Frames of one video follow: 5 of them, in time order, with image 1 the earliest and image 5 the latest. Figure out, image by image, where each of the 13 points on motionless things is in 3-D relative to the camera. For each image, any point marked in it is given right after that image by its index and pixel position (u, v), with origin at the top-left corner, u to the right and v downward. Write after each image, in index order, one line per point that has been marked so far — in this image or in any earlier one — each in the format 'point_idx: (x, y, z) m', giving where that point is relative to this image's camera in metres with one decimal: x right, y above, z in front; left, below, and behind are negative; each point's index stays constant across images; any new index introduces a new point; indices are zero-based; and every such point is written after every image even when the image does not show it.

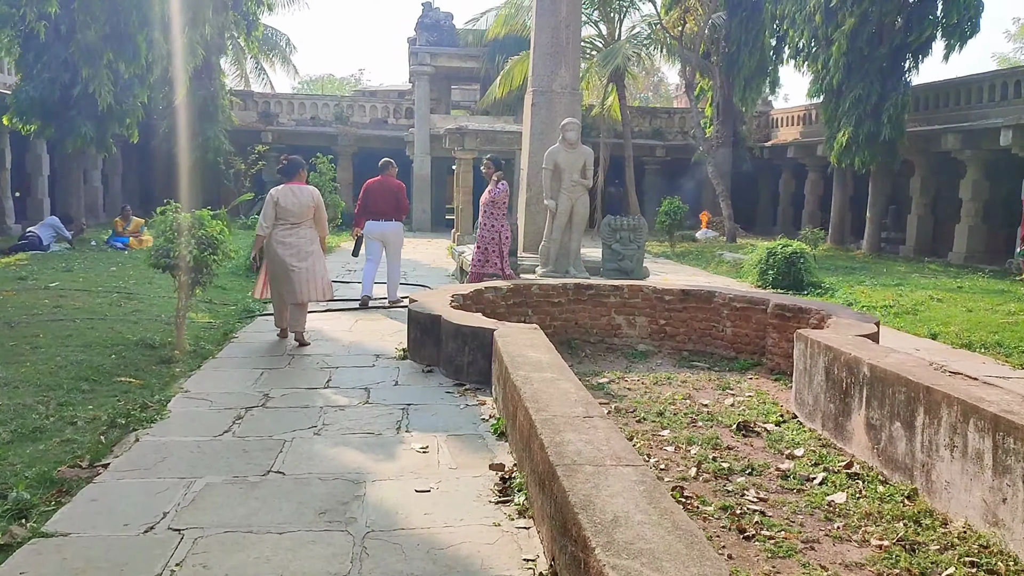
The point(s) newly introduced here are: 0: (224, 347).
0: (-1.8, -0.4, +5.7) m
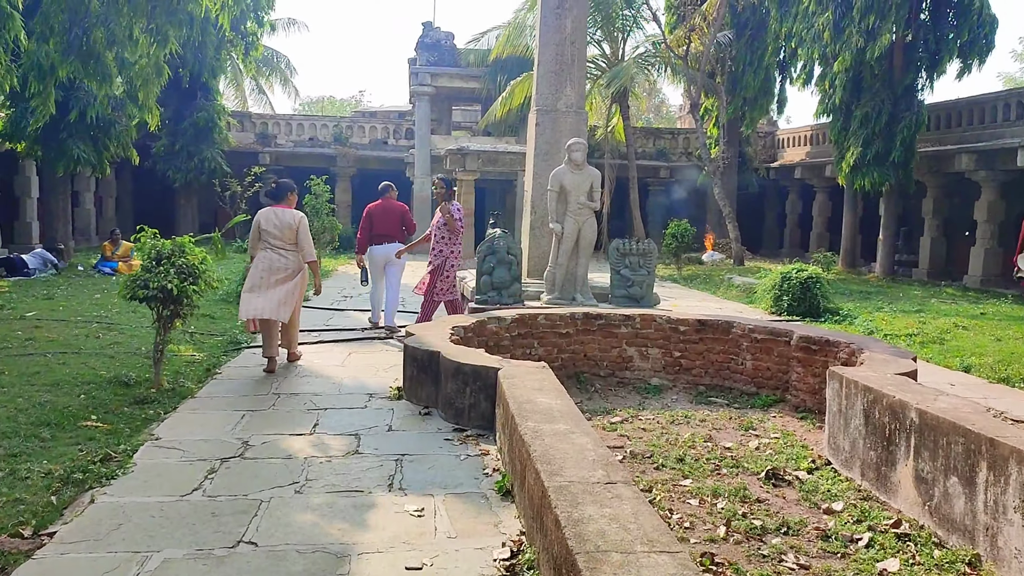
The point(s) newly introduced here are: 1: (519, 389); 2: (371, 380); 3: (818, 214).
0: (-1.8, -0.6, +5.2) m
1: (0.0, -0.4, +3.8) m
2: (-0.8, -0.6, +5.4) m
3: (+6.1, +1.5, +18.1) m
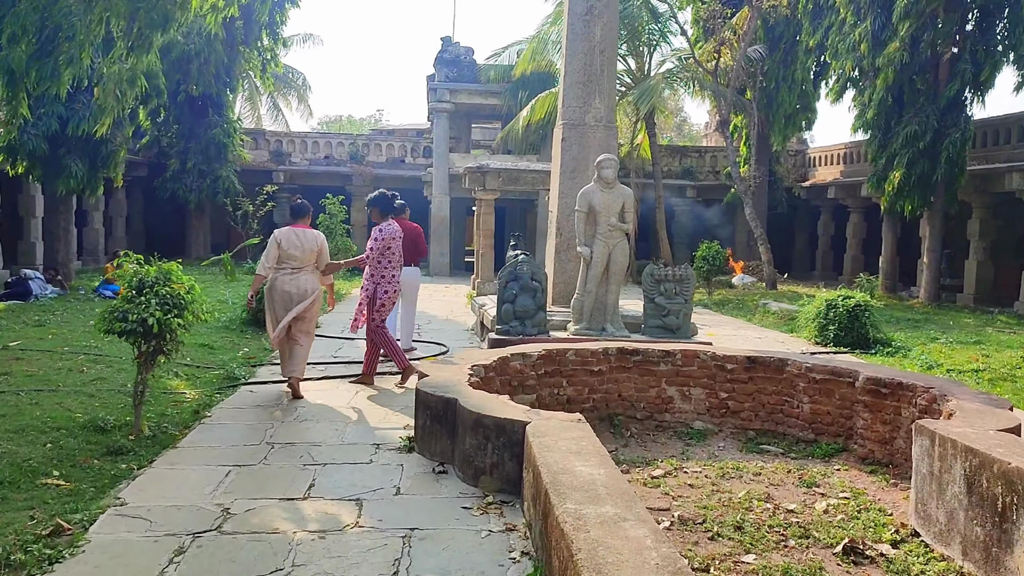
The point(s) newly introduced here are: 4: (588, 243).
0: (-1.6, -0.7, +4.6) m
1: (+0.1, -0.6, +3.1) m
2: (-0.7, -0.7, +4.8) m
3: (+6.5, +1.0, +17.3) m
4: (+0.6, +0.4, +7.3) m
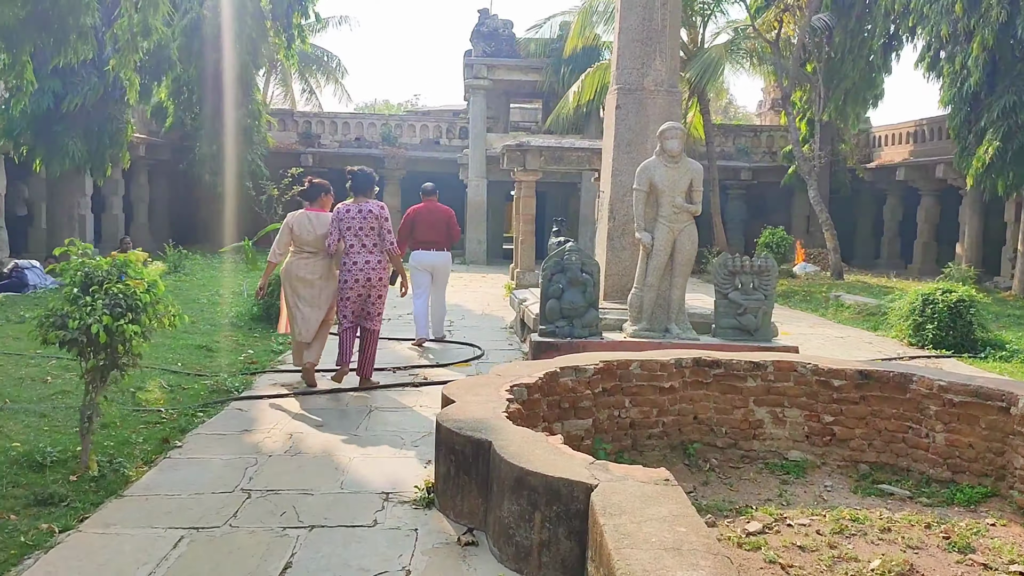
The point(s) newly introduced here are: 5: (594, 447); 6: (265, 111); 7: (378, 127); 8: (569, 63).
0: (-1.4, -0.7, +3.6) m
1: (+0.3, -0.6, +2.0) m
2: (-0.5, -0.7, +3.7) m
3: (+7.3, +1.2, +15.9) m
4: (+0.9, +0.4, +6.2) m
5: (+0.4, -0.7, +4.2) m
6: (-4.6, +3.3, +16.6) m
7: (-2.6, +3.1, +17.3) m
8: (+1.0, +4.1, +16.3) m
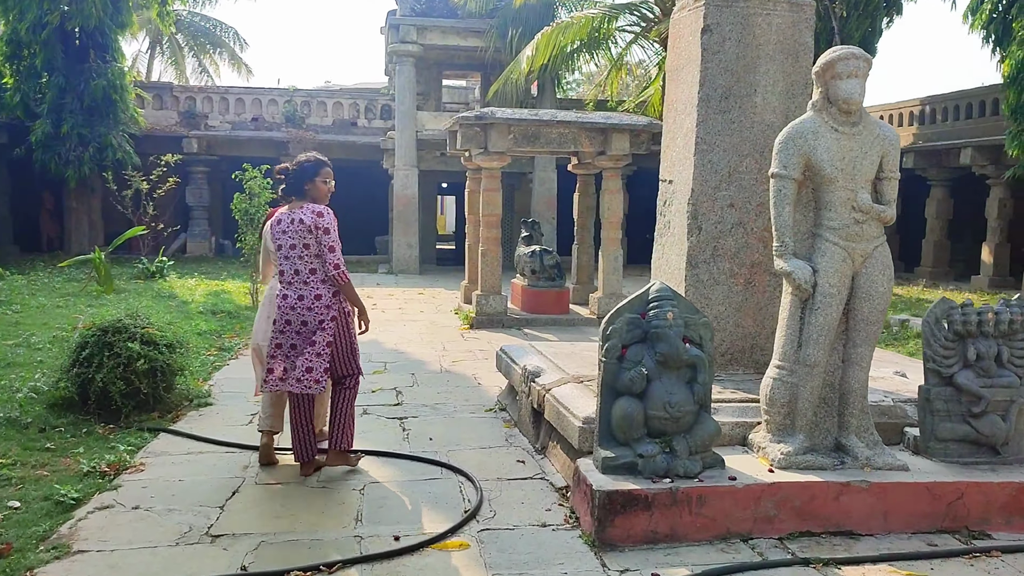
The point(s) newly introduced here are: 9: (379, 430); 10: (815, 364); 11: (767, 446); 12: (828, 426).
0: (-1.1, -1.1, +0.4) m
1: (+0.8, -0.9, -1.0) m
2: (-0.1, -1.0, +0.6) m
3: (+6.4, +1.1, +13.5) m
4: (+1.0, +0.1, +3.2) m
5: (+0.7, -1.0, +1.2) m
6: (-5.5, +3.0, +13.0) m
7: (-3.6, +2.9, +13.9) m
8: (+0.1, +3.9, +13.3) m
9: (-0.6, -0.7, +4.3) m
10: (+1.1, -0.3, +3.1) m
11: (+0.9, -0.6, +3.2) m
12: (+1.1, -0.5, +3.2) m
